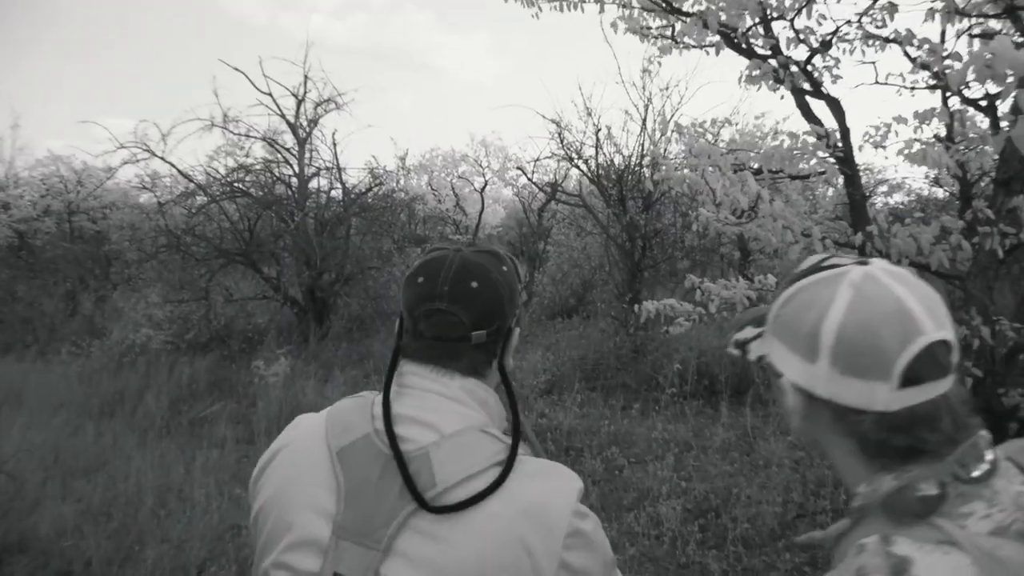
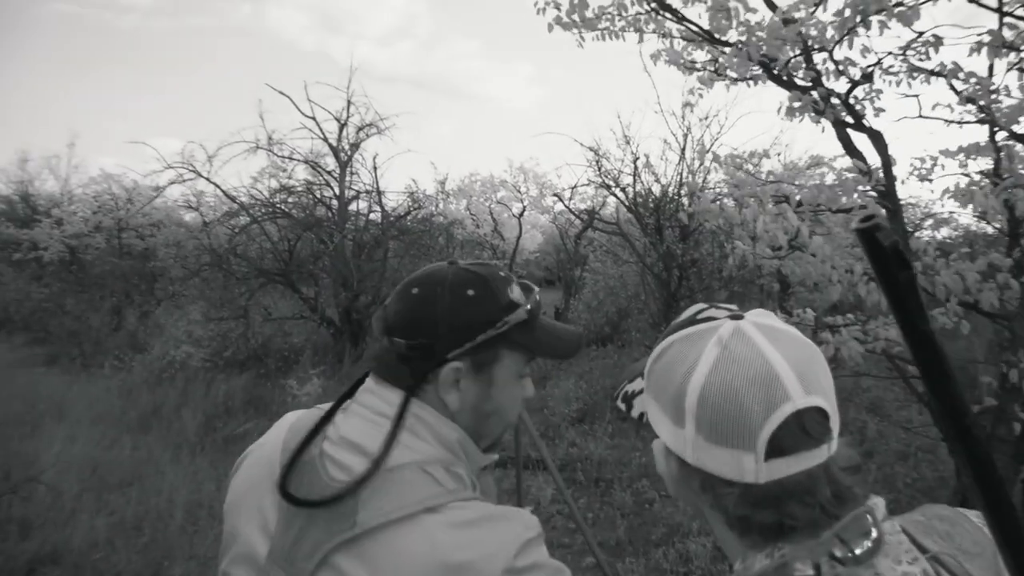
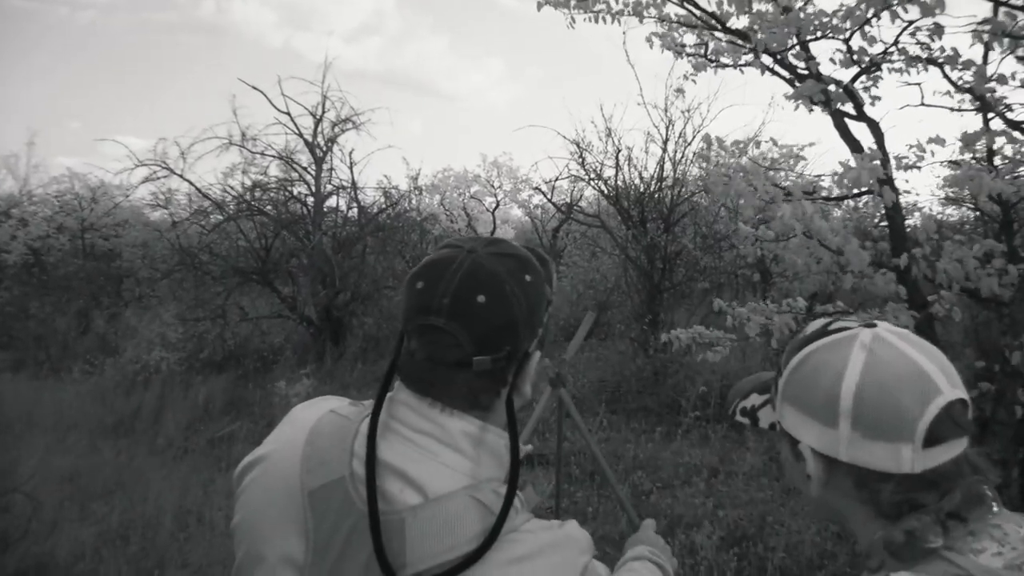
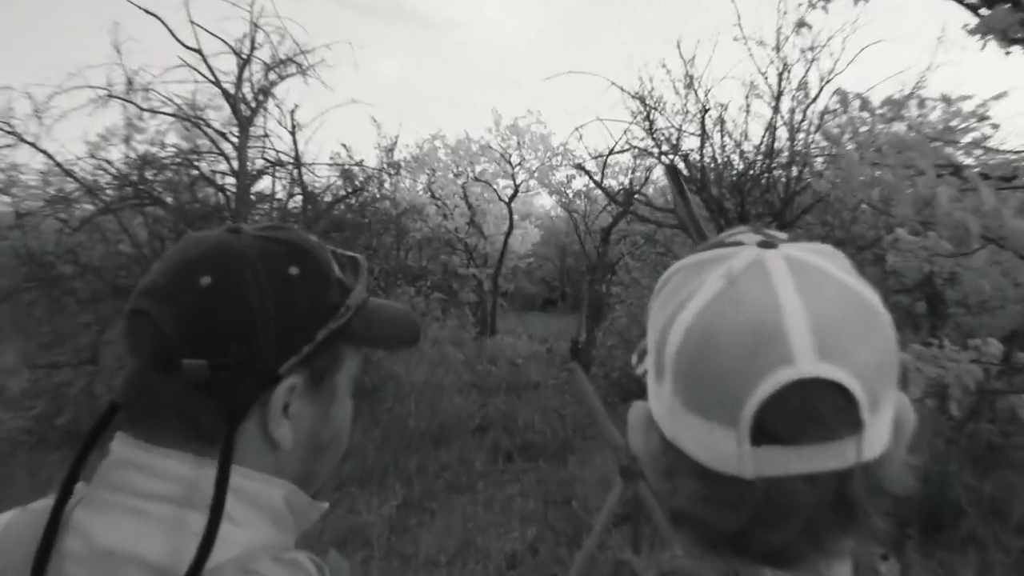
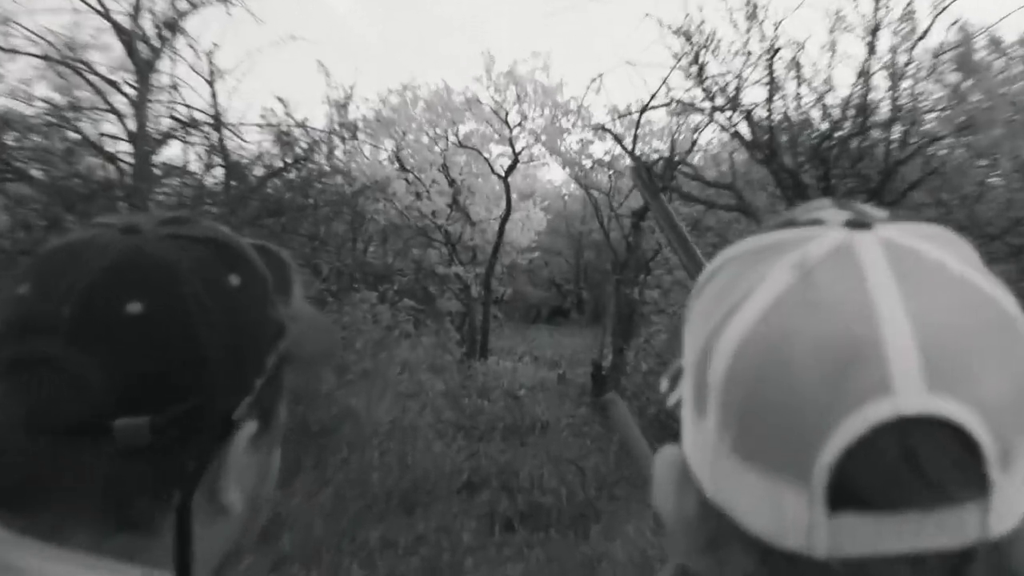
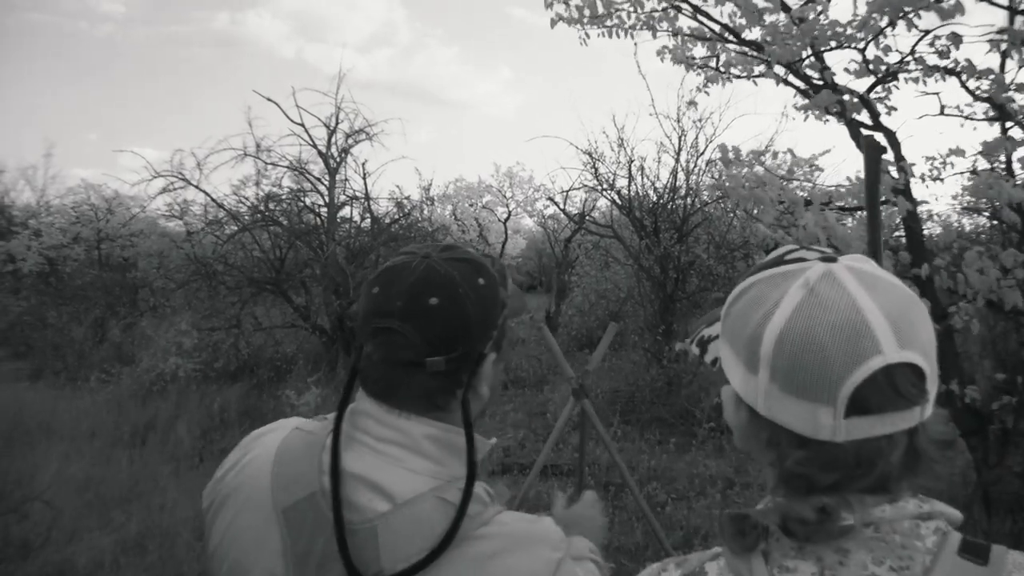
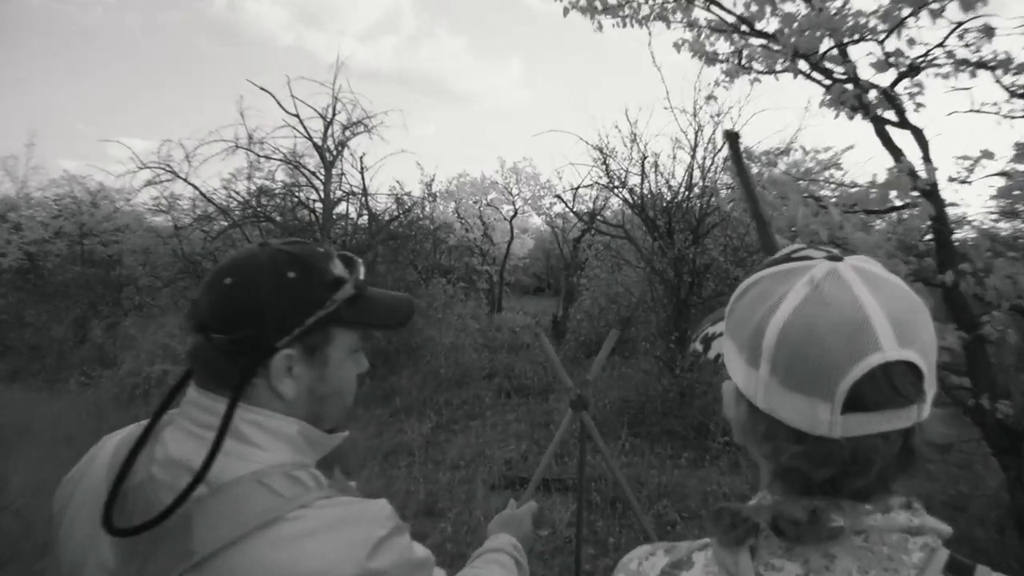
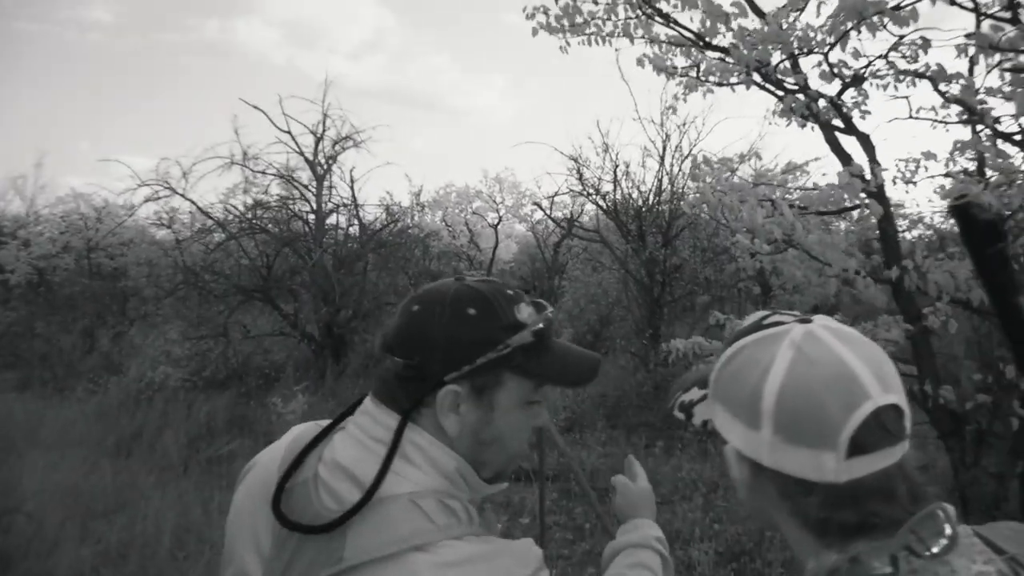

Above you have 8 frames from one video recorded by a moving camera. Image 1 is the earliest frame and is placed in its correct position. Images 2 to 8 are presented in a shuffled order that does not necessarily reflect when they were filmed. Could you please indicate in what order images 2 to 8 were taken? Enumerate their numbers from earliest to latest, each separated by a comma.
2, 8, 3, 6, 7, 4, 5
